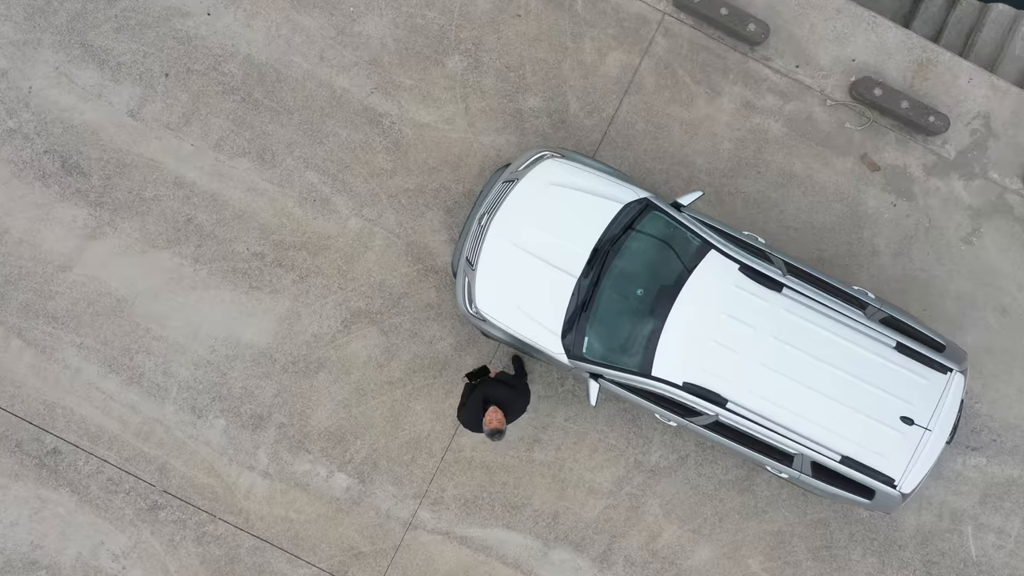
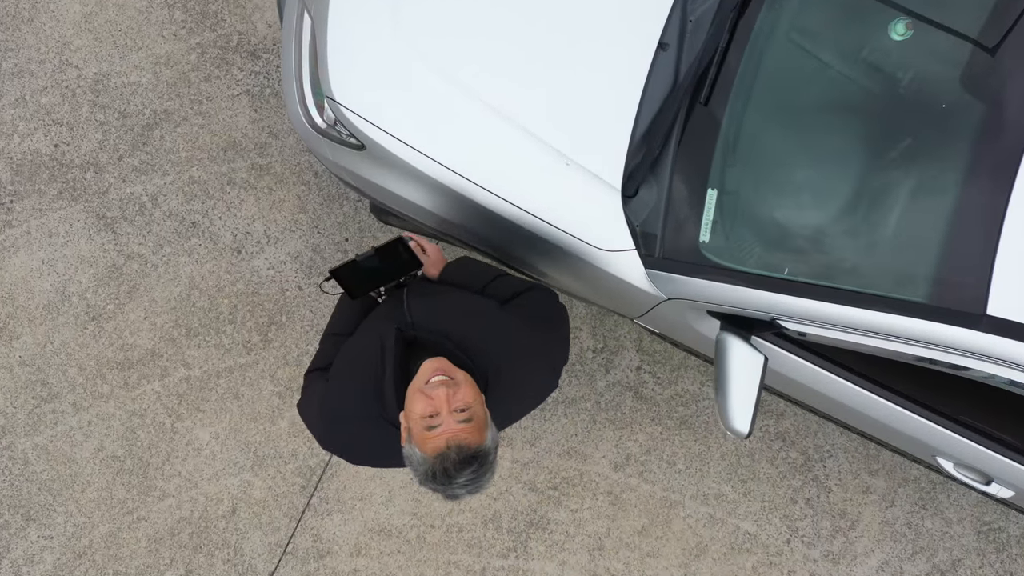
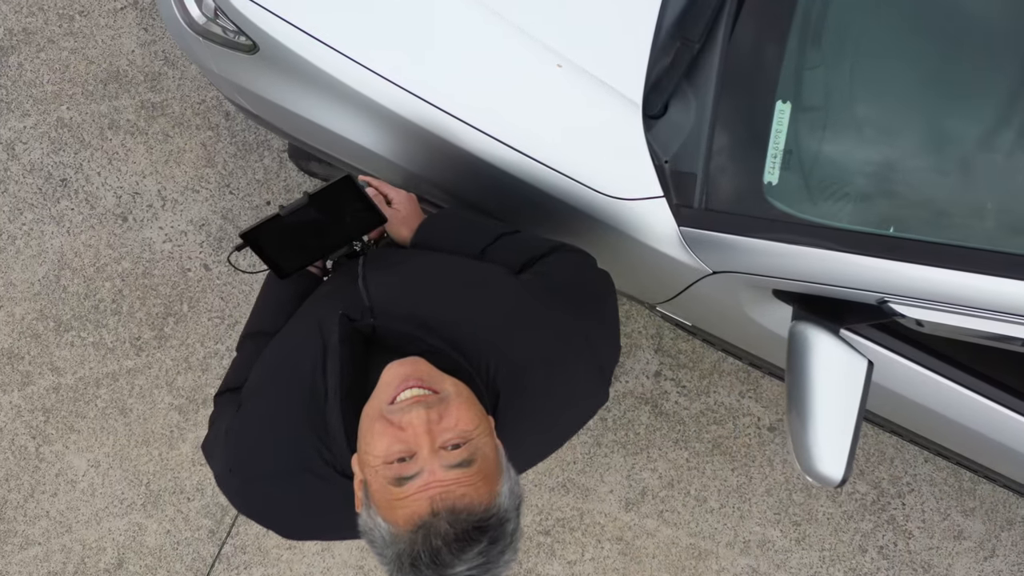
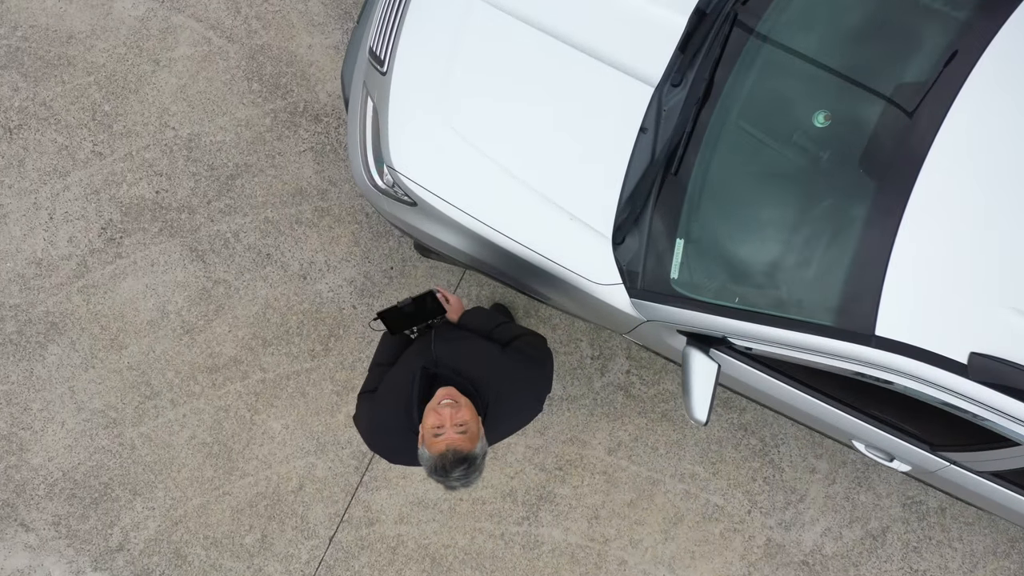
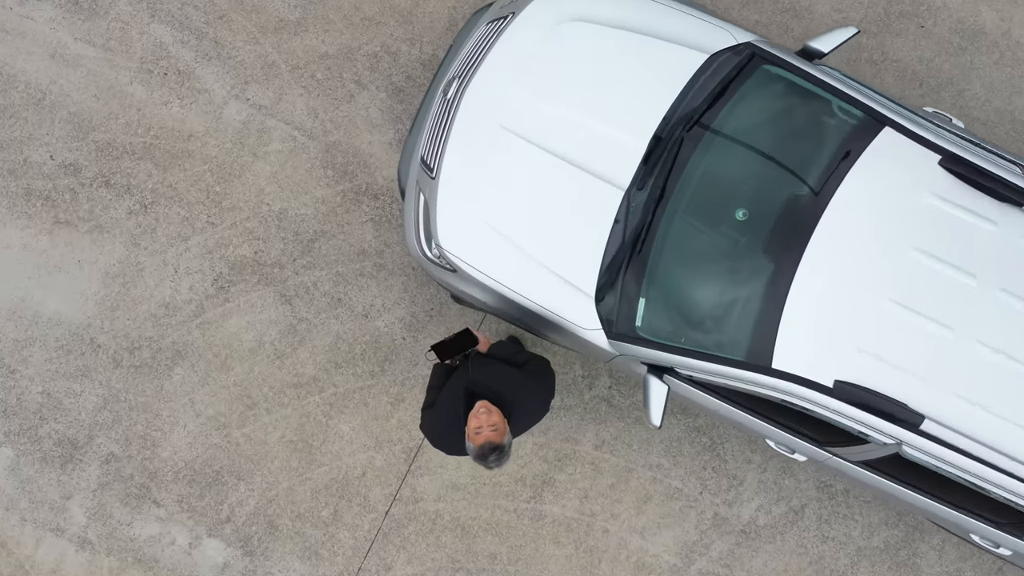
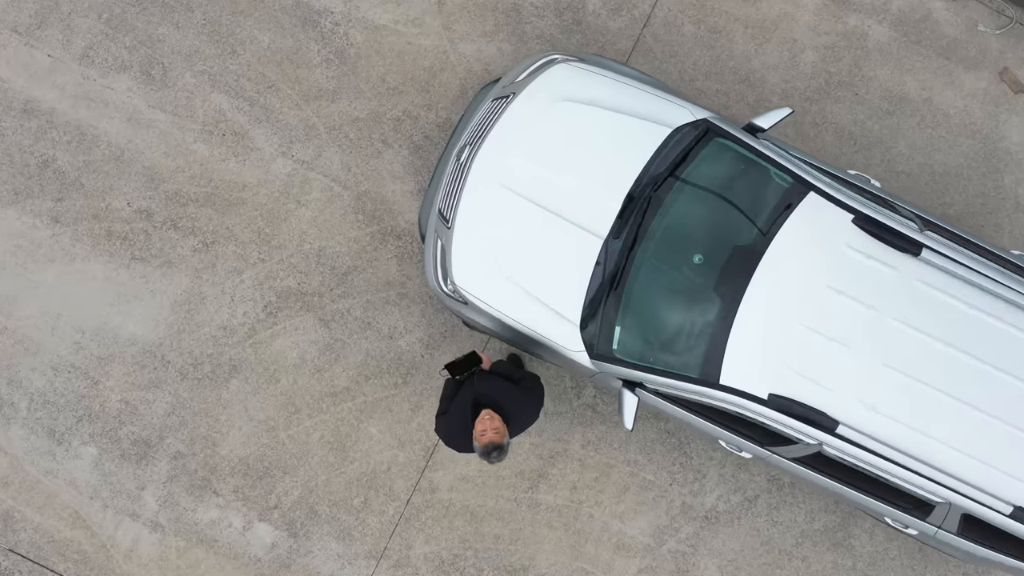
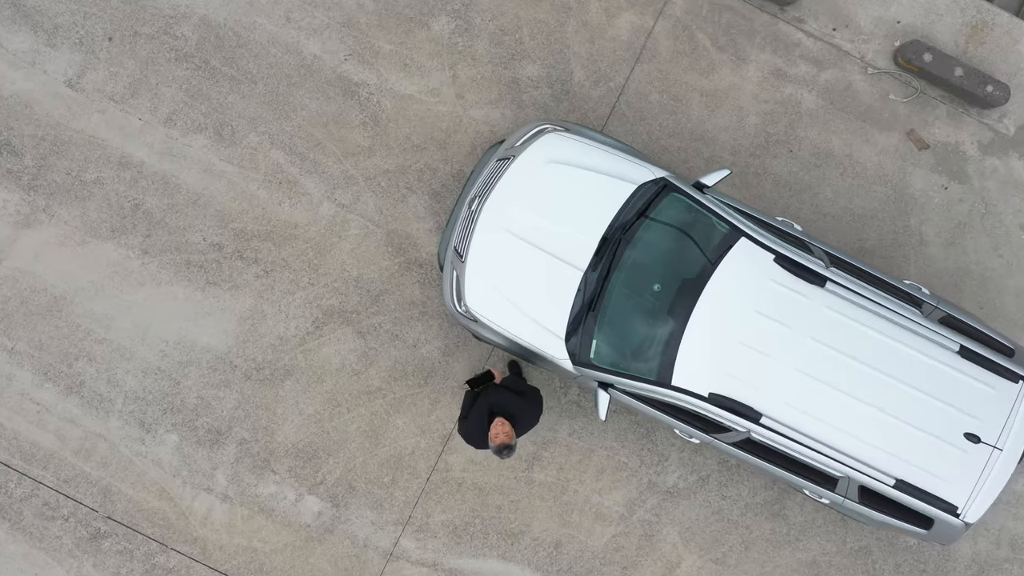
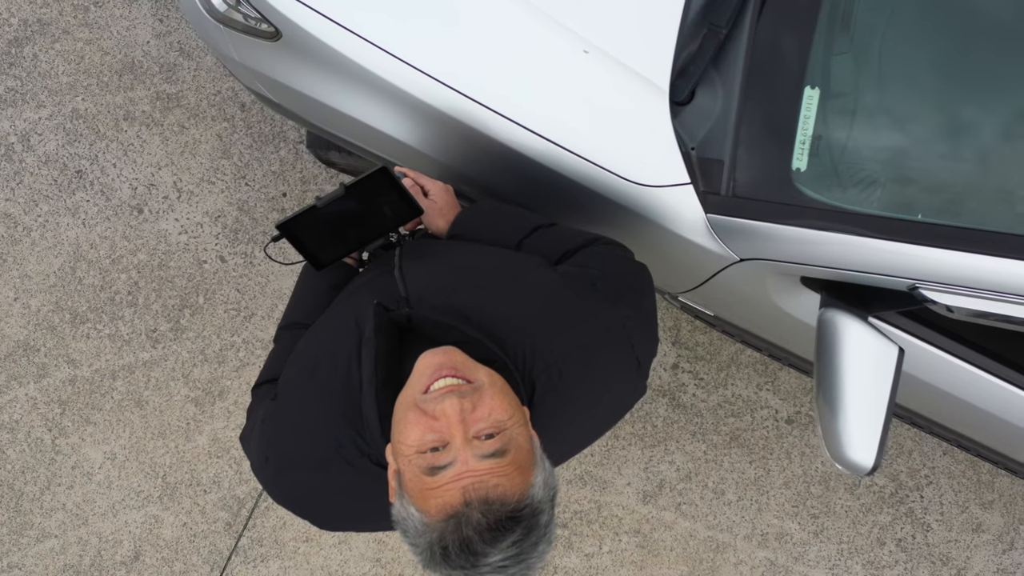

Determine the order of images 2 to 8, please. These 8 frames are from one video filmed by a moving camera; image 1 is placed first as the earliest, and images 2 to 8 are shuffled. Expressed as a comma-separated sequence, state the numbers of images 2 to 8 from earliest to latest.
7, 6, 5, 4, 2, 3, 8
